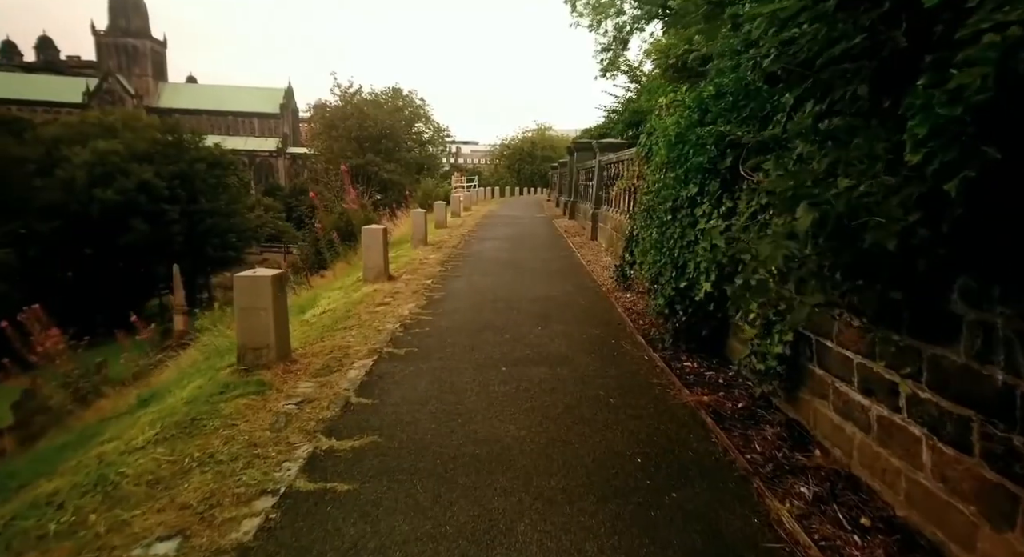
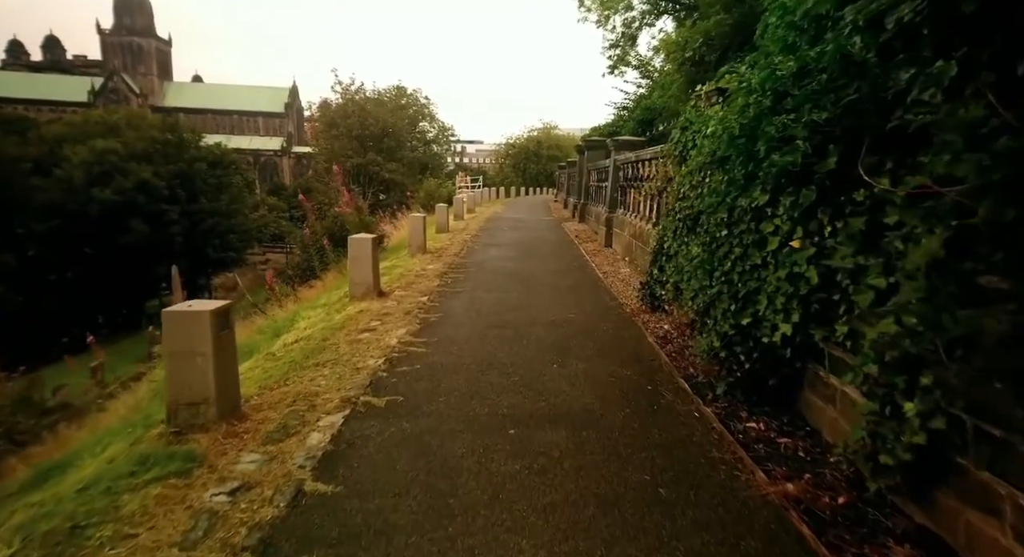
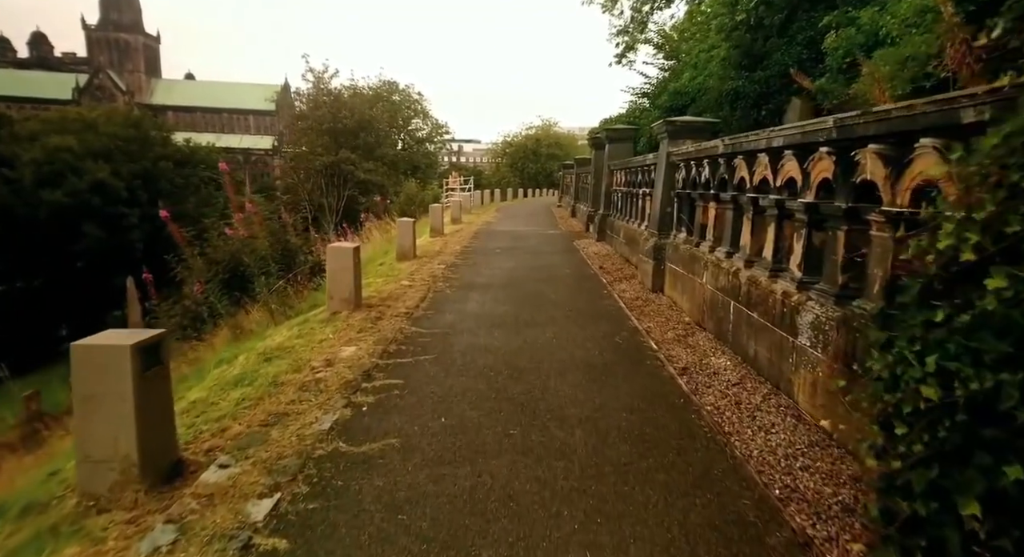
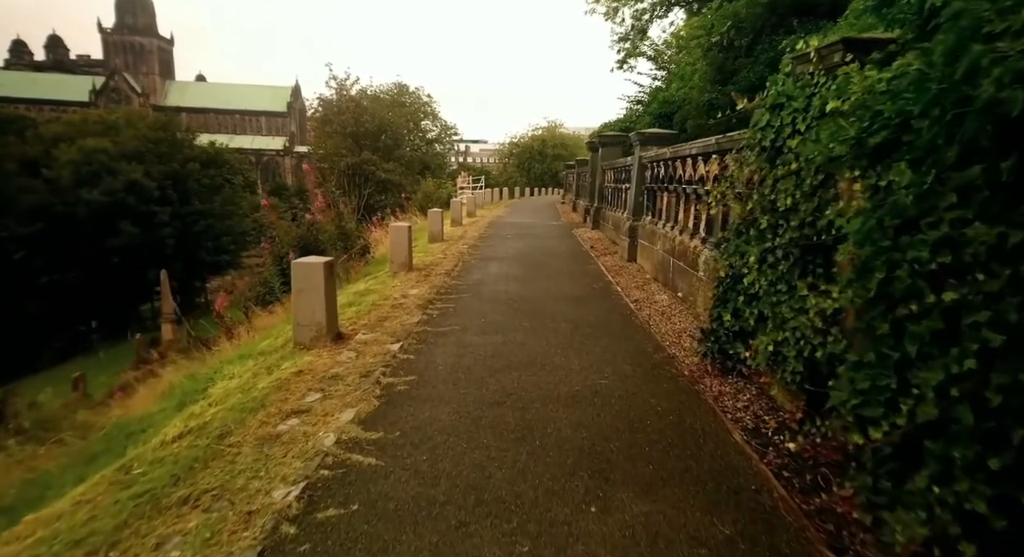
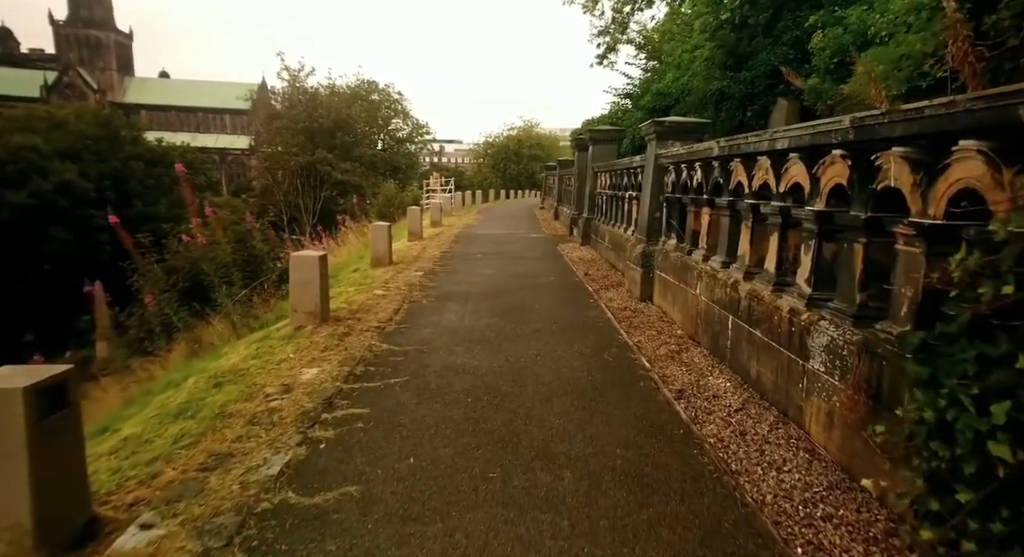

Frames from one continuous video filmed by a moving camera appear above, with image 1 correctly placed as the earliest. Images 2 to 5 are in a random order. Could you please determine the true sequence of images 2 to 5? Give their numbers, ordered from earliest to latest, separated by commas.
2, 4, 3, 5
